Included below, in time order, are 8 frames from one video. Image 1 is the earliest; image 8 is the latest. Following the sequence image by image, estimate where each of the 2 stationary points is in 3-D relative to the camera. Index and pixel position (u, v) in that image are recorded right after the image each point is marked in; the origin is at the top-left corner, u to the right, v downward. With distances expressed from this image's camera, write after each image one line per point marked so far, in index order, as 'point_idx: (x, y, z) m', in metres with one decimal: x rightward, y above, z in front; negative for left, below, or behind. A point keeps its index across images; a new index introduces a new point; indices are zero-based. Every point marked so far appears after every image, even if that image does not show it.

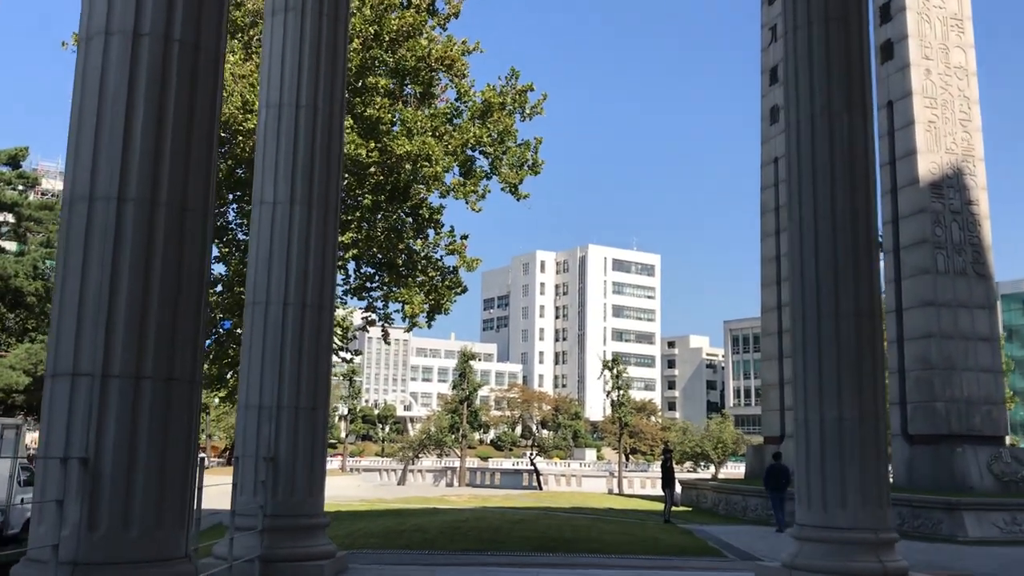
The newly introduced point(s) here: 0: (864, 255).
0: (+3.6, +0.4, +9.7) m
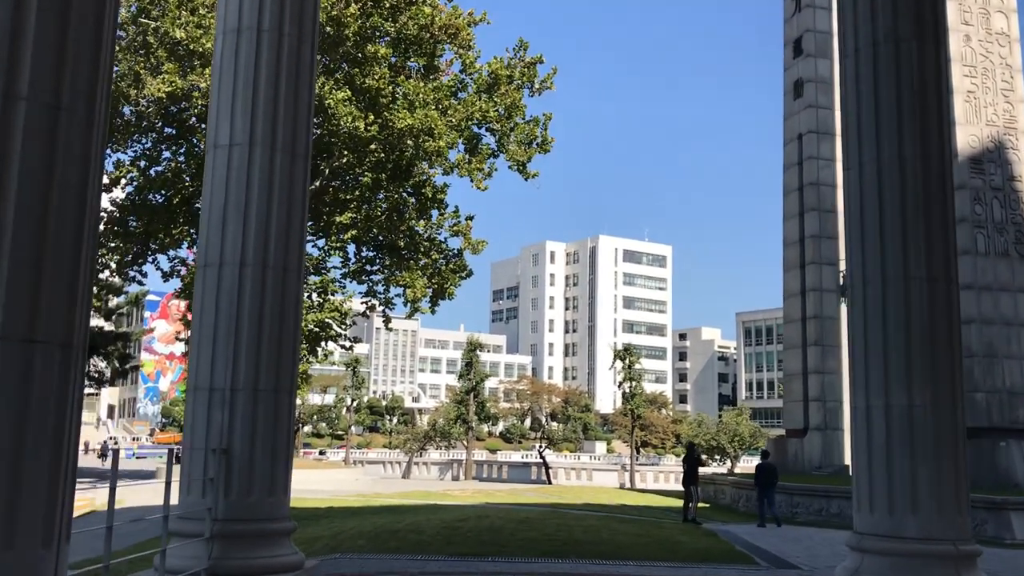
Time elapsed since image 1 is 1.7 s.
0: (+3.6, +0.7, +8.1) m
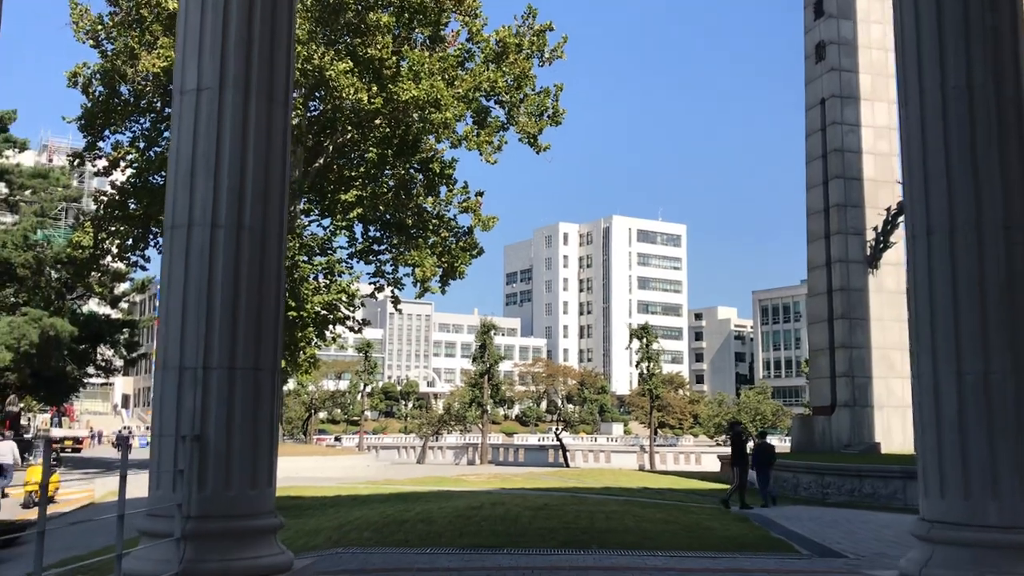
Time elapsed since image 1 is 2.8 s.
0: (+3.7, +1.0, +7.0) m
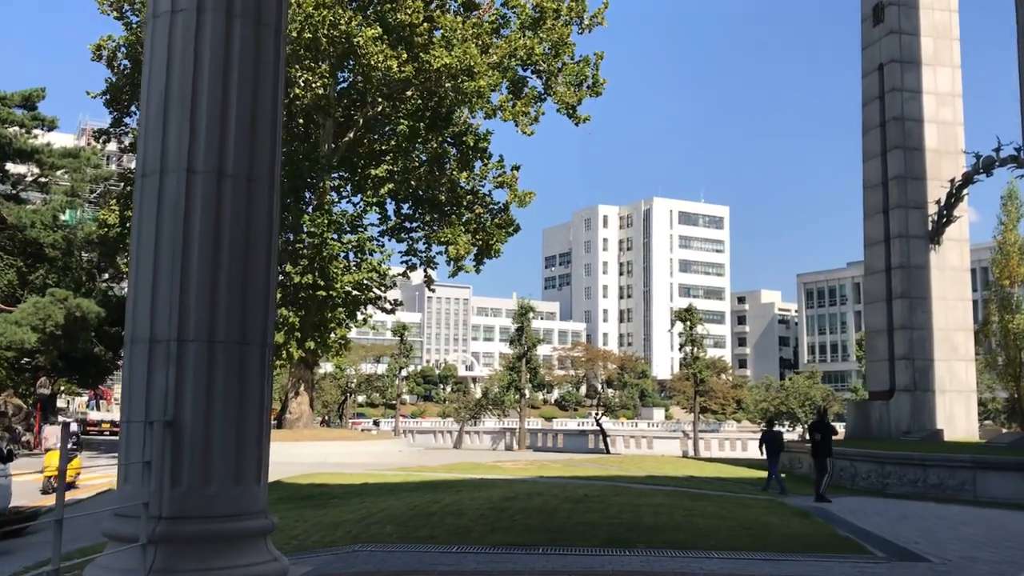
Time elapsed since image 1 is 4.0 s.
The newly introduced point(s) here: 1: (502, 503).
0: (+3.9, +1.3, +5.7) m
1: (-0.1, -2.9, +12.7) m
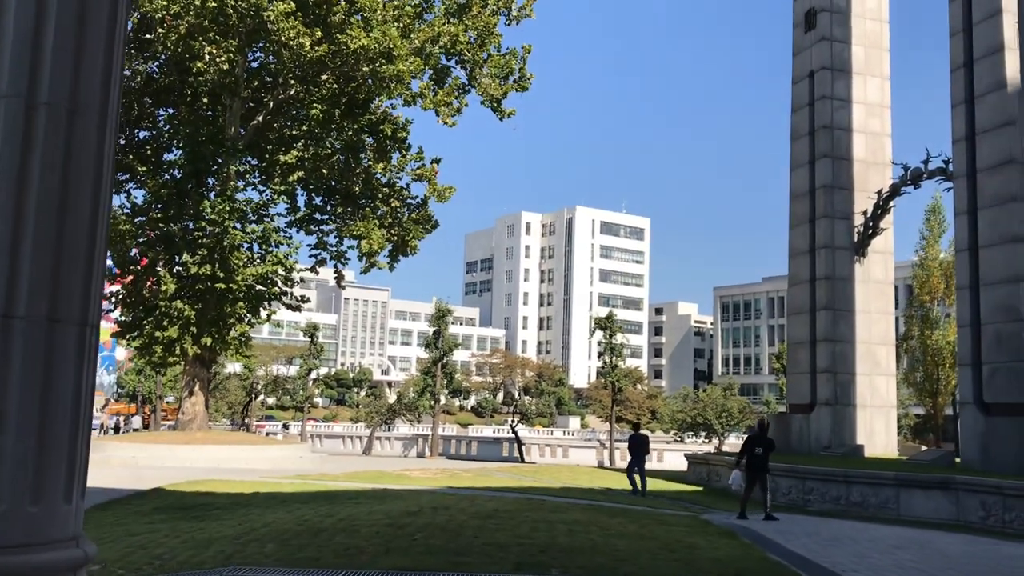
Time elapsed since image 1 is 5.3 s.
0: (+3.4, +1.3, +4.8) m
1: (-1.3, -2.8, +11.4) m
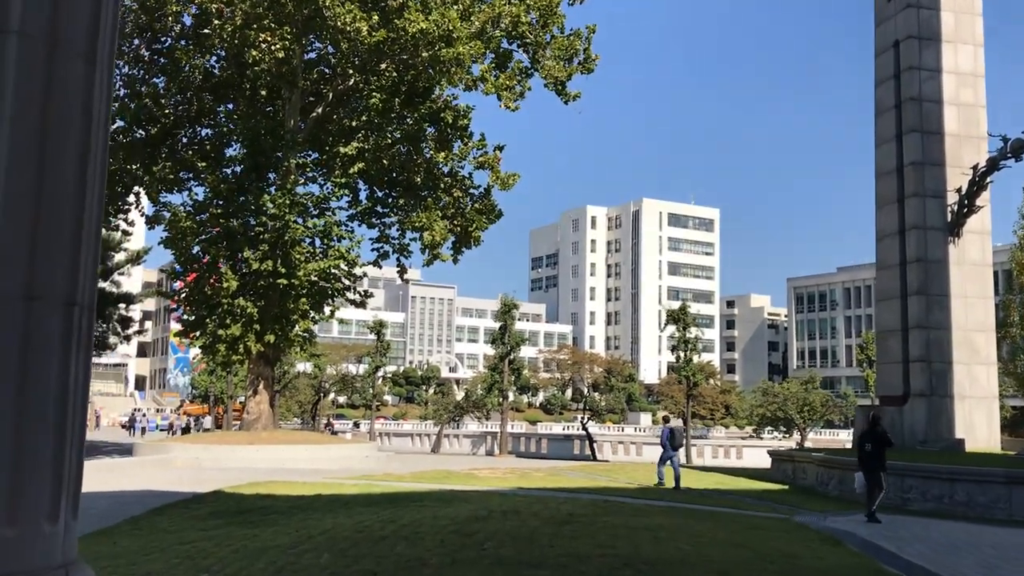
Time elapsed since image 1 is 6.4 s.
0: (+3.7, +1.5, +3.6) m
1: (-0.5, -2.6, +10.5) m
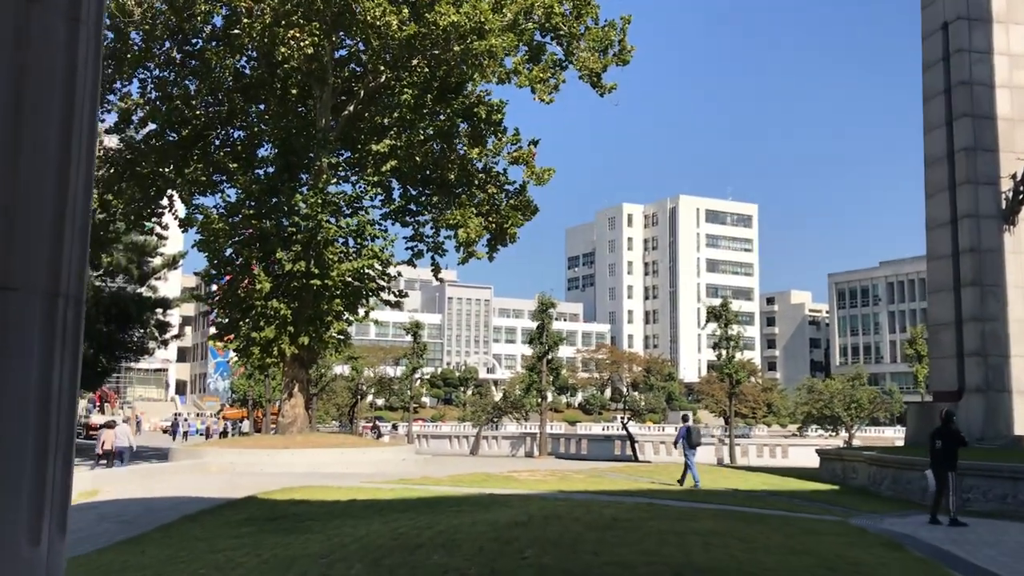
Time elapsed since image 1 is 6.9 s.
0: (+3.8, +1.7, +2.9) m
1: (0.0, -2.6, +10.0) m
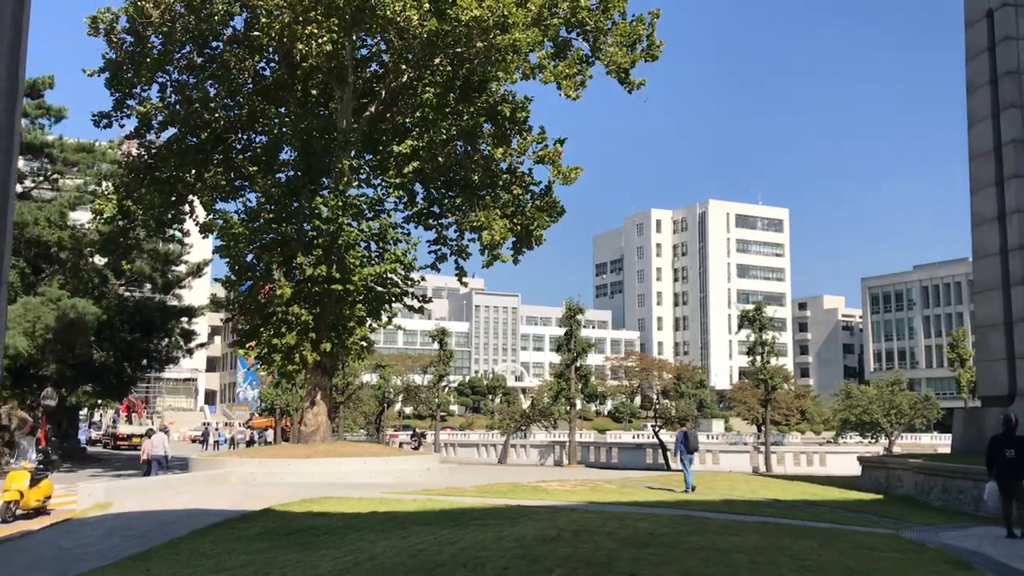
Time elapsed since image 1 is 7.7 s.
0: (+3.8, +1.8, +2.1) m
1: (+0.2, -2.5, +9.3) m
